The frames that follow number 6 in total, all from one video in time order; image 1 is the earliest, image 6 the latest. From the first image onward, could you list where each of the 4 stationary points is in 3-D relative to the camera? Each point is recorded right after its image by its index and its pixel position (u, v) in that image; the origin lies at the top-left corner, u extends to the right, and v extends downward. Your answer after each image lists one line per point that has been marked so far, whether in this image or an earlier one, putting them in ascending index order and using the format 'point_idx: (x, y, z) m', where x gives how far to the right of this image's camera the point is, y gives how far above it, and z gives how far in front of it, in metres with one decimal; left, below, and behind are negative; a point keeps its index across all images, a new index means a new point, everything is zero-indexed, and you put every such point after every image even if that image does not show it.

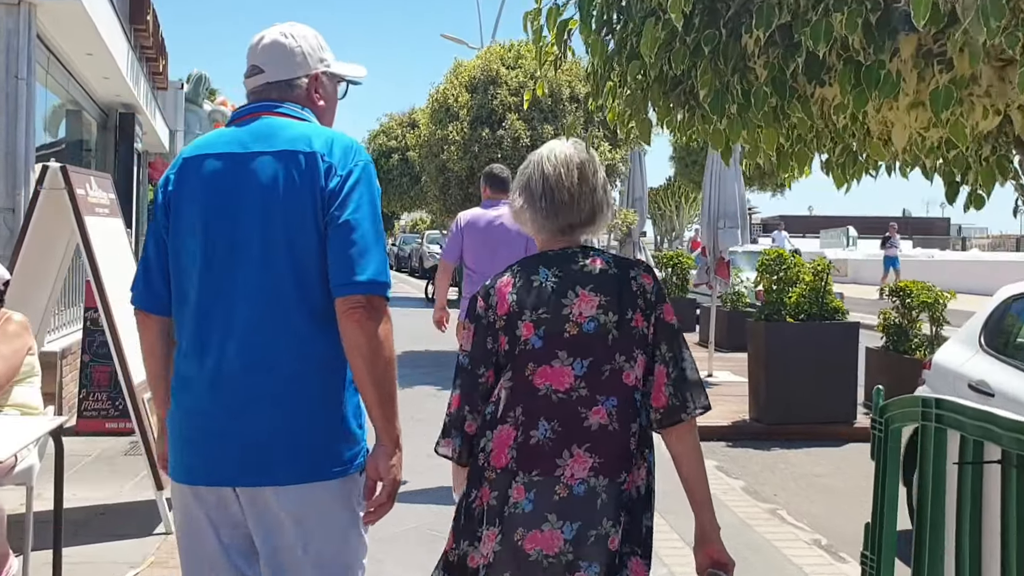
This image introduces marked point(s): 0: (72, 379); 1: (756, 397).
0: (-3.4, -0.7, +7.3) m
1: (+2.2, -1.0, +8.4) m
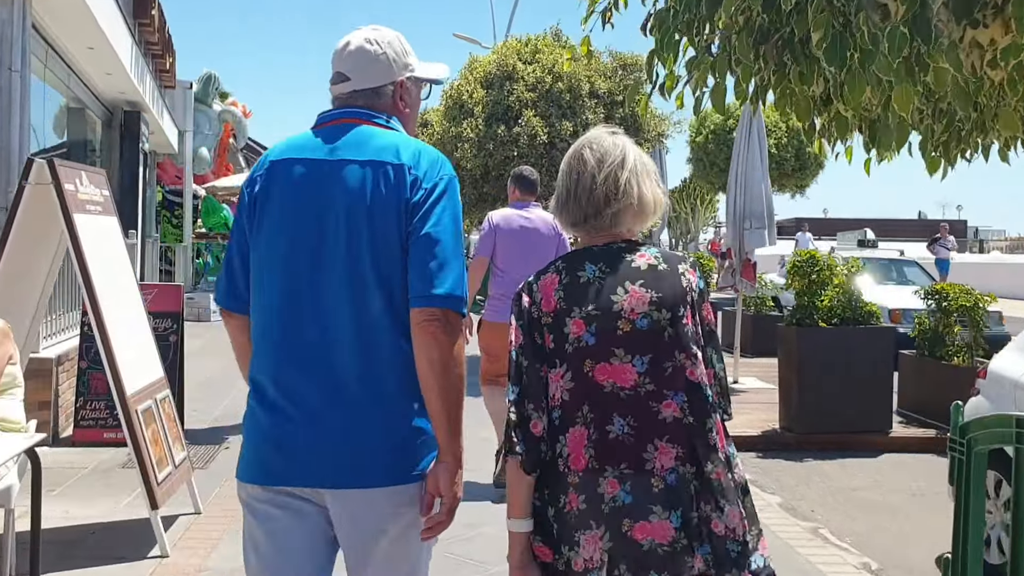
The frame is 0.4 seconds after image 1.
0: (-3.3, -0.7, +6.9) m
1: (+2.3, -1.0, +8.0) m
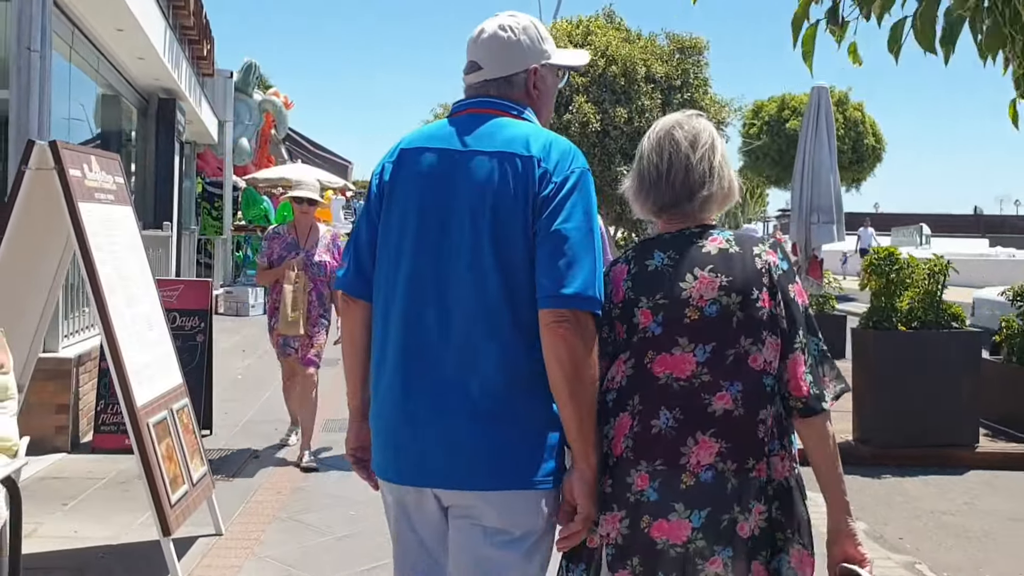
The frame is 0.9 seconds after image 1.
0: (-2.9, -0.7, +6.5) m
1: (+2.7, -1.0, +7.3) m
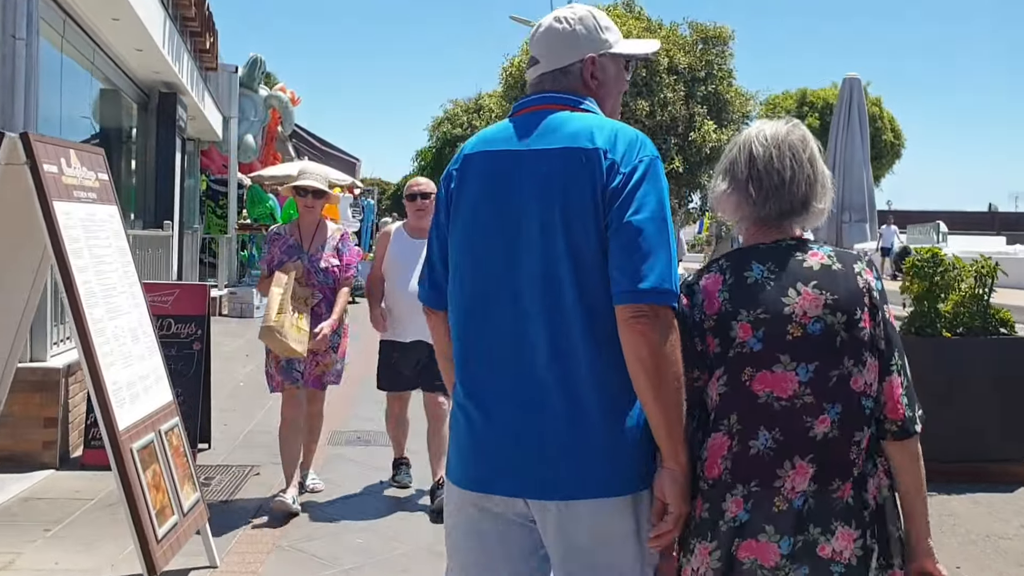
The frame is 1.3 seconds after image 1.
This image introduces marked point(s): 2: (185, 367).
0: (-2.8, -0.7, +6.1) m
1: (+2.9, -1.0, +6.8) m
2: (-2.0, -0.5, +5.7) m
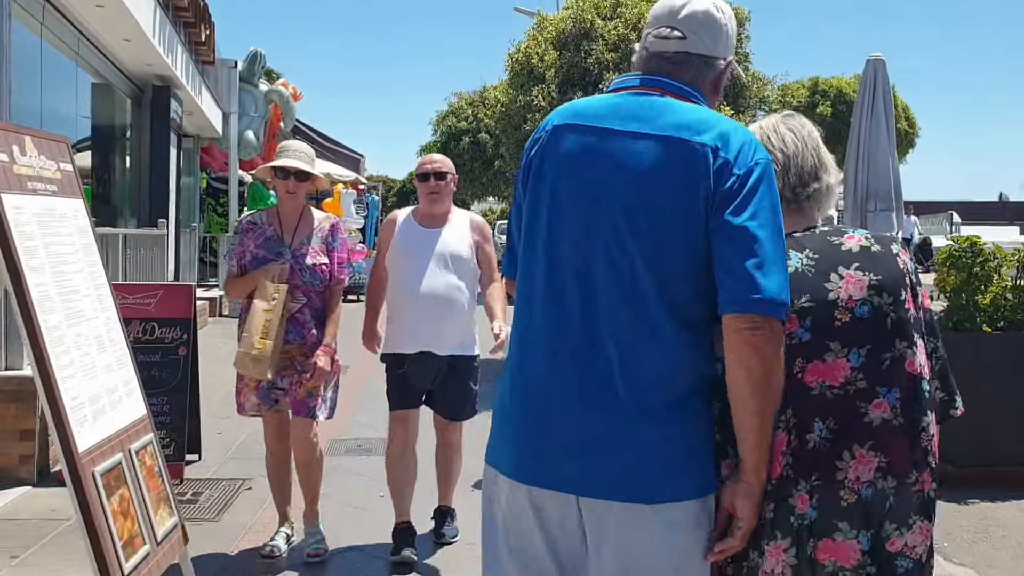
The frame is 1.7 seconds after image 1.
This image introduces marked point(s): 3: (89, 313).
0: (-2.7, -0.8, +5.7) m
1: (+2.9, -1.0, +6.4) m
2: (-1.9, -0.5, +5.3) m
3: (-1.6, -0.1, +3.4) m
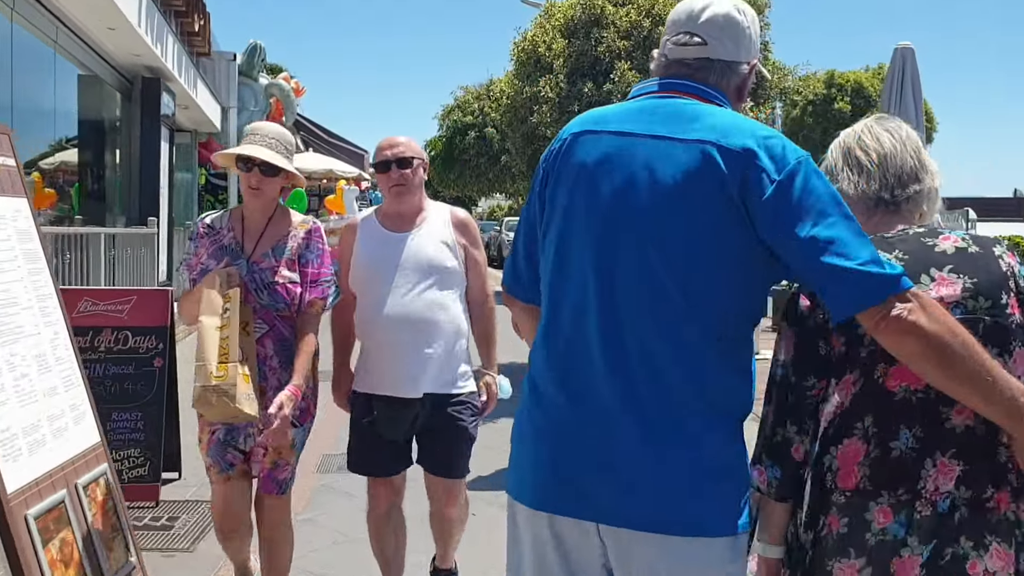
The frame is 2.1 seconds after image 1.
0: (-2.7, -0.8, +5.3) m
1: (+3.0, -1.0, +5.9) m
2: (-1.9, -0.5, +4.9) m
3: (-1.5, -0.1, +3.0) m
